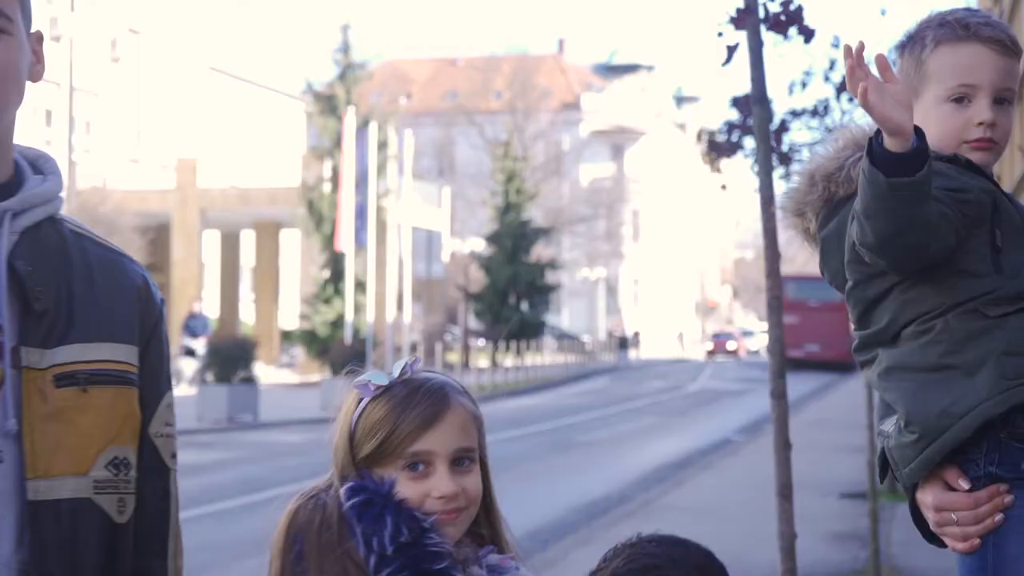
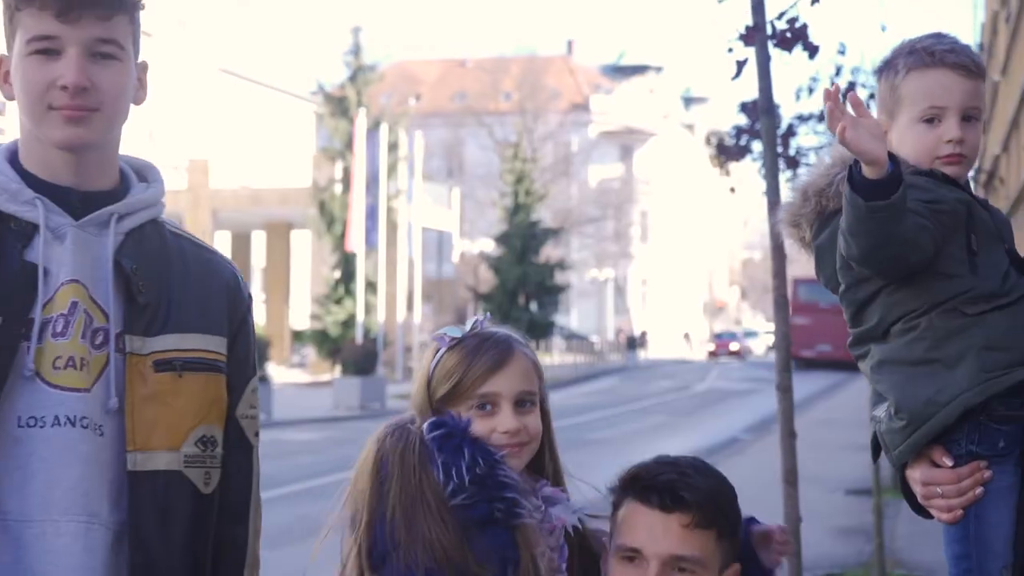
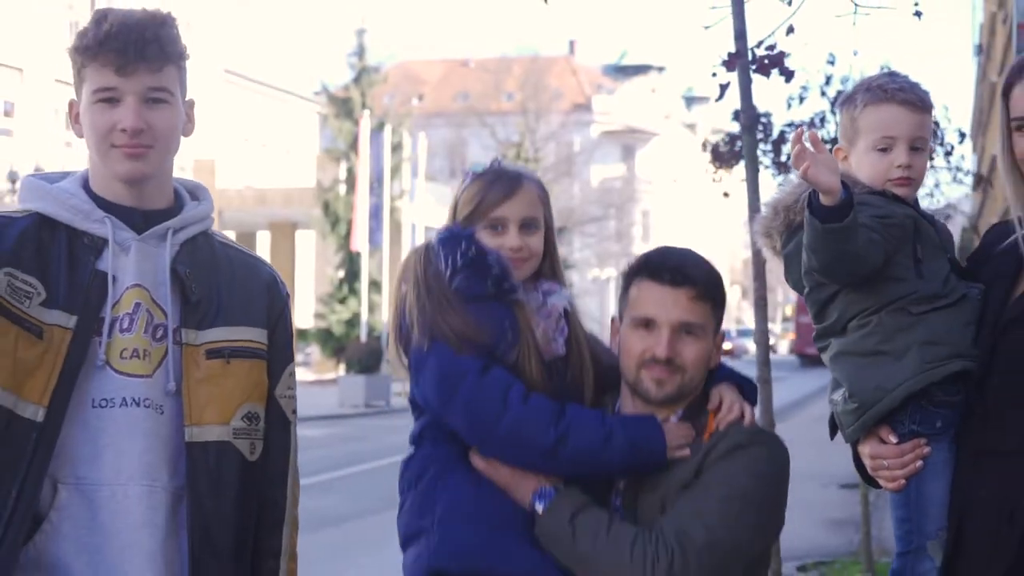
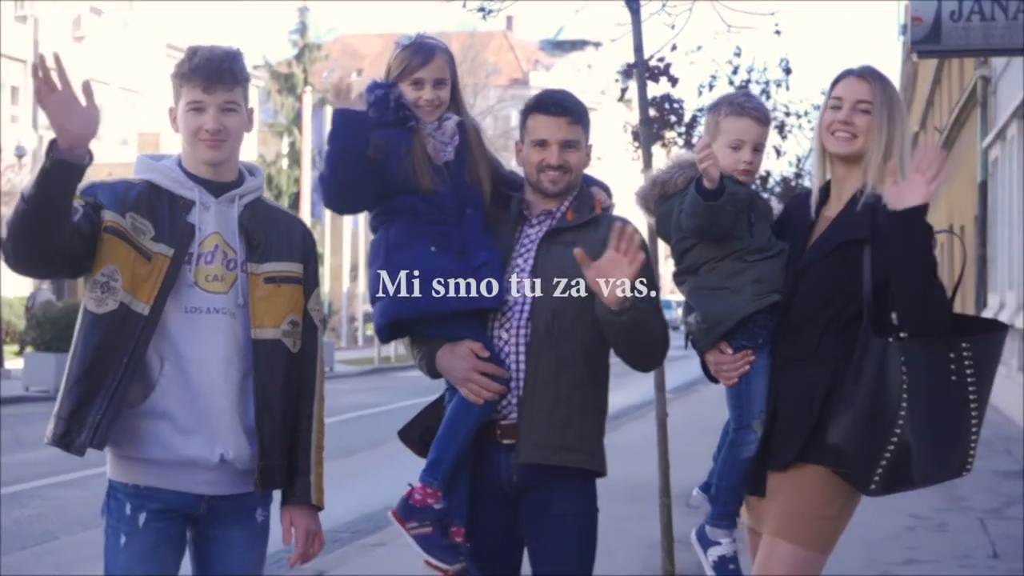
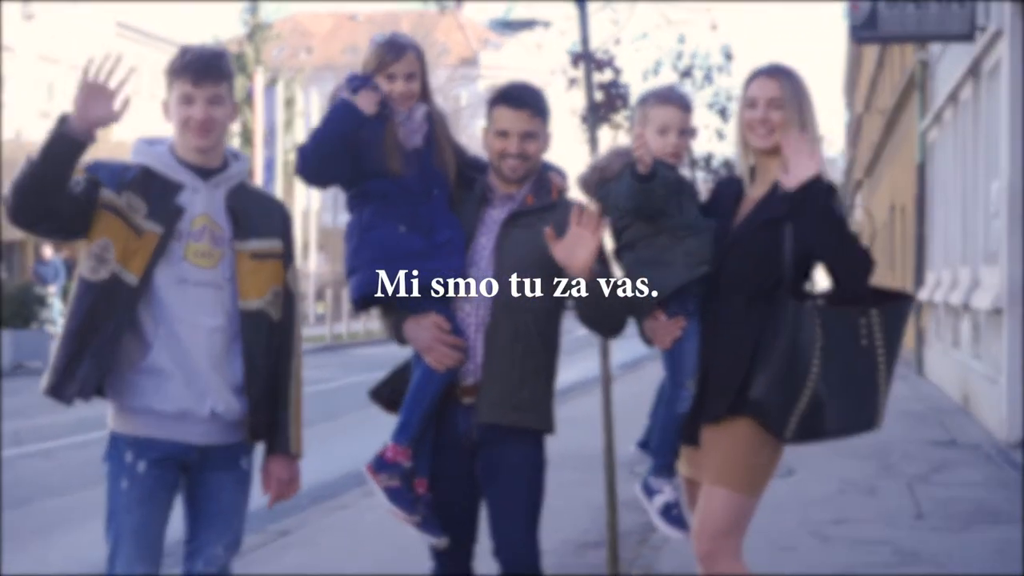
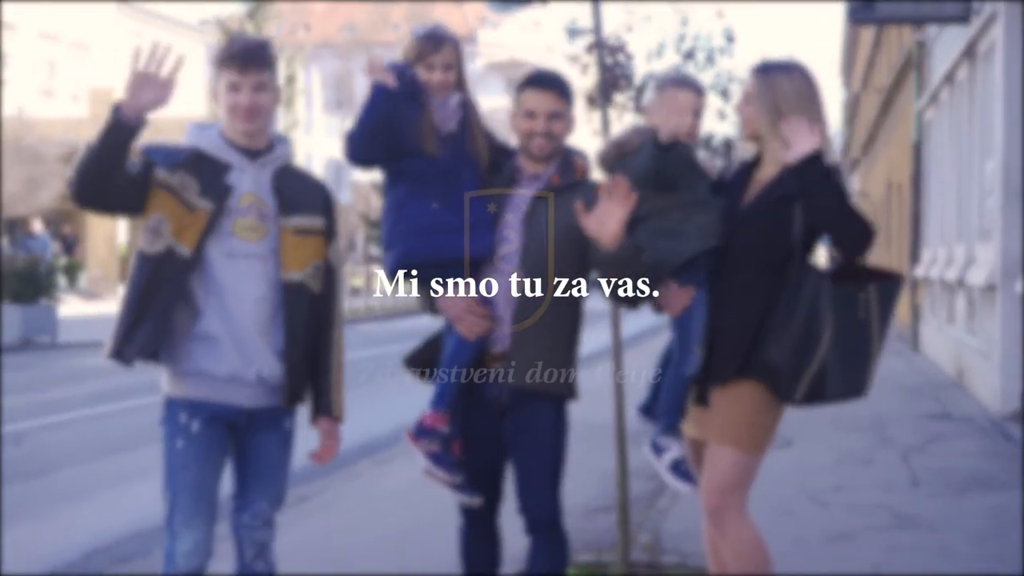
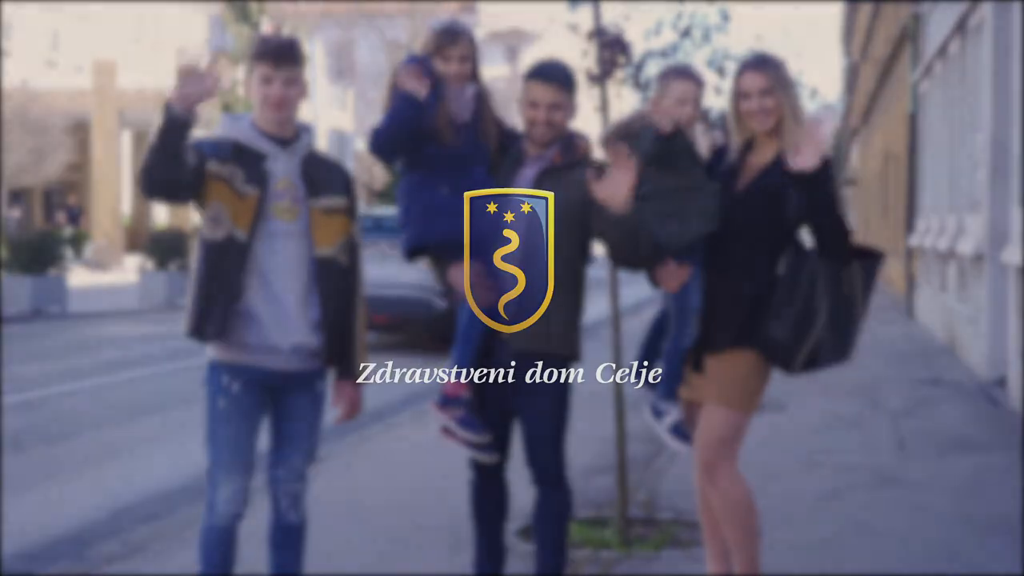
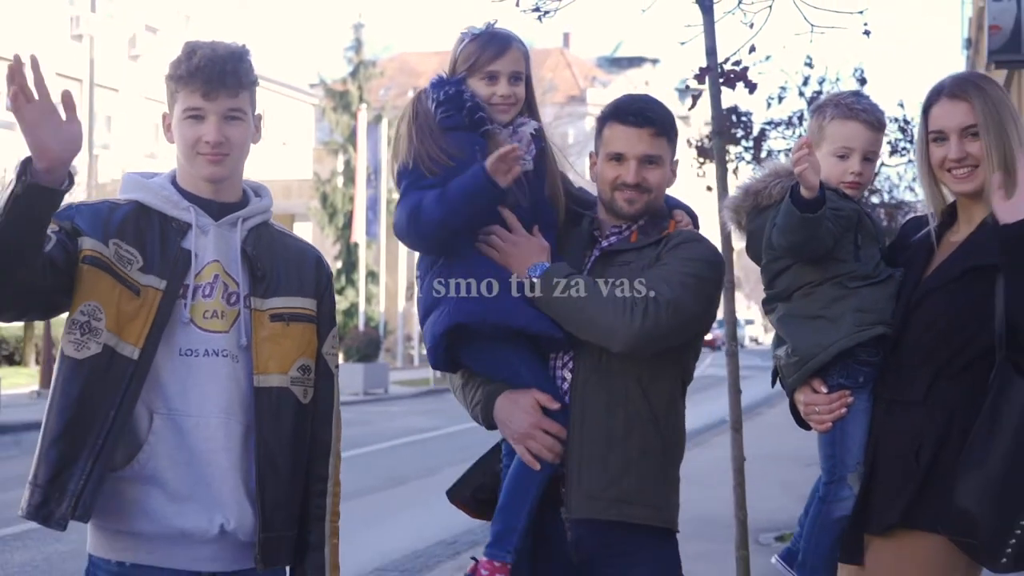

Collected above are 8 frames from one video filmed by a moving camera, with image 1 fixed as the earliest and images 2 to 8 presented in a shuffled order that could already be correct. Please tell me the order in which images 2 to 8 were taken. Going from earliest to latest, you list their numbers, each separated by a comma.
2, 3, 8, 4, 5, 6, 7
